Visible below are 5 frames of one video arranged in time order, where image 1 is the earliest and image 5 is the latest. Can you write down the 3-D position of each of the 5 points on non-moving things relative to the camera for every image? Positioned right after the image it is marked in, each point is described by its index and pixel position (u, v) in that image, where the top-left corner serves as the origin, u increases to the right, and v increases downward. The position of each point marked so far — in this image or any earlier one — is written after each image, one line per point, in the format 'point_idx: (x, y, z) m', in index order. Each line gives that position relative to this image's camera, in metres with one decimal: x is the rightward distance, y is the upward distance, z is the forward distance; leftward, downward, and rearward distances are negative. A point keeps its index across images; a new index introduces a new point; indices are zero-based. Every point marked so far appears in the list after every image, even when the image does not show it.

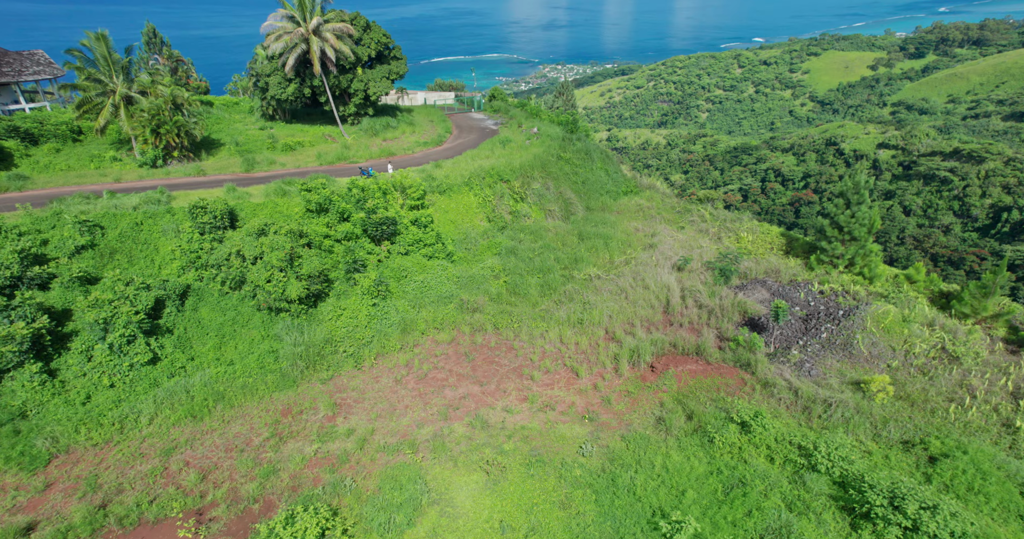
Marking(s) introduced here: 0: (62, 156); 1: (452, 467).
0: (-16.9, +3.8, +18.3) m
1: (-1.1, -3.8, +9.0) m
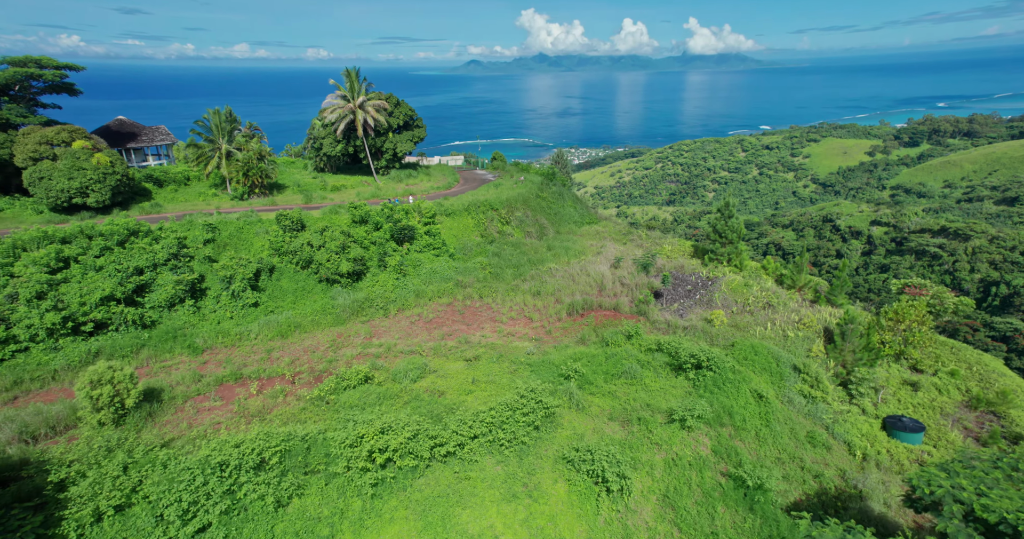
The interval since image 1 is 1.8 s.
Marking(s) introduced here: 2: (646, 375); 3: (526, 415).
0: (-17.4, +3.8, +25.3) m
1: (-2.0, -2.6, +14.7) m
2: (+3.6, -2.8, +13.1) m
3: (+0.3, -3.3, +11.4) m
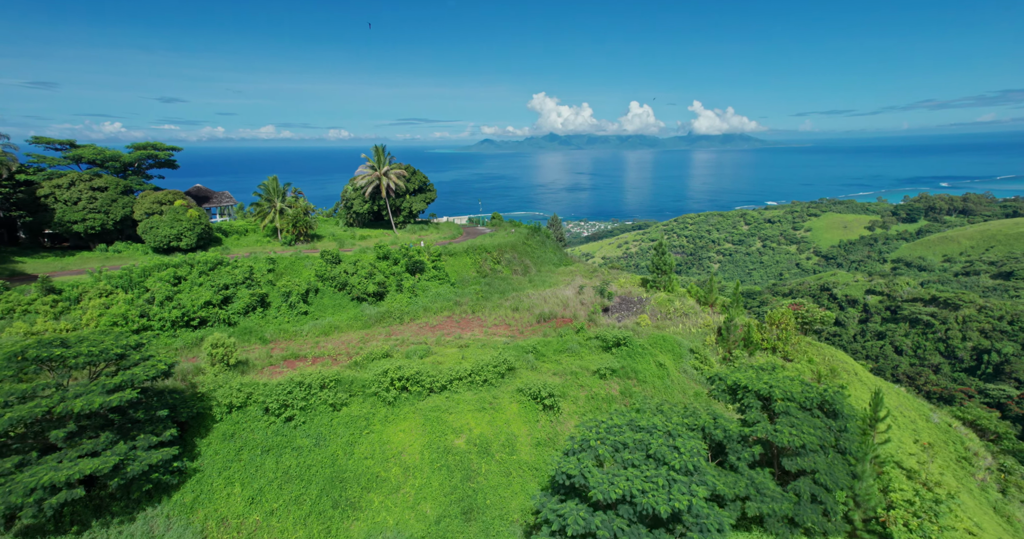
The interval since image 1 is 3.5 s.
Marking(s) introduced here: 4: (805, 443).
0: (-18.0, +1.9, +32.2) m
1: (-2.8, -3.1, +20.4) m
2: (+2.8, -3.2, +18.7) m
3: (-0.6, -3.4, +17.0) m
4: (+6.8, -4.0, +11.3) m
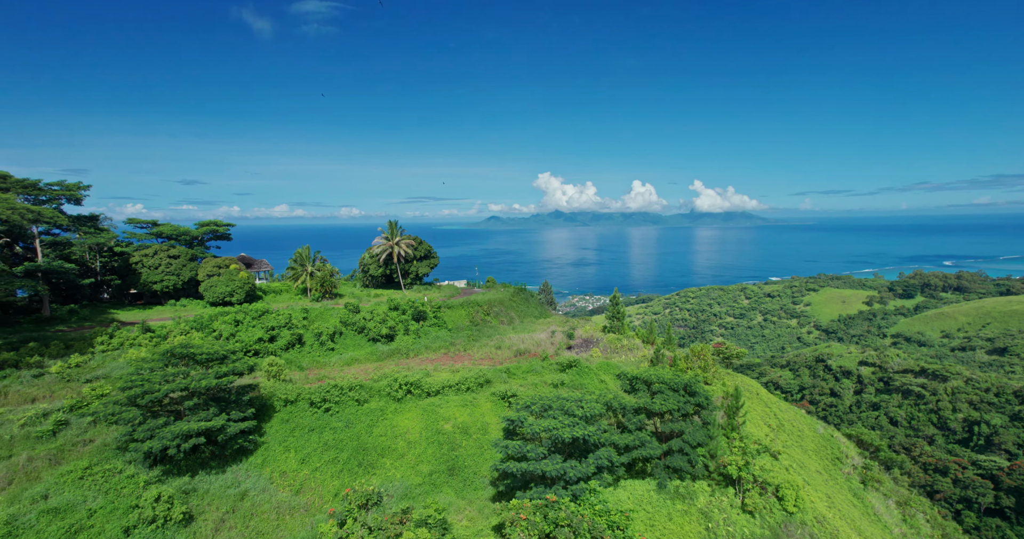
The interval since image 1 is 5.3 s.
0: (-18.9, -2.1, +38.9) m
1: (-3.9, -5.5, +26.4) m
2: (+1.7, -5.3, +24.7) m
3: (-1.6, -5.2, +23.0) m
4: (+5.6, -5.0, +17.2) m
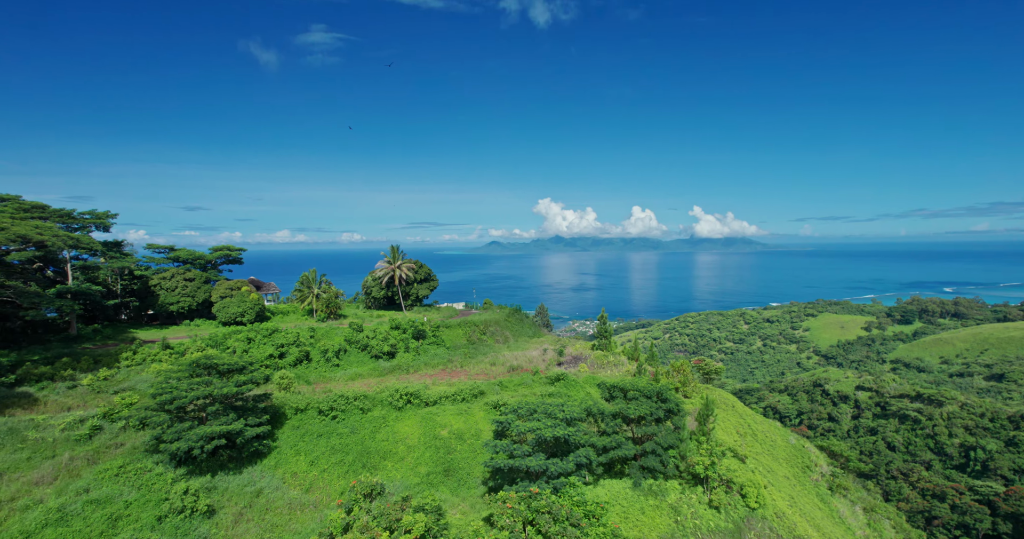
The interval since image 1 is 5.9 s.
0: (-19.3, -4.0, +41.0) m
1: (-4.3, -6.7, +28.4) m
2: (+1.3, -6.4, +26.6) m
3: (-2.0, -6.3, +25.0) m
4: (+5.2, -5.8, +19.2) m
